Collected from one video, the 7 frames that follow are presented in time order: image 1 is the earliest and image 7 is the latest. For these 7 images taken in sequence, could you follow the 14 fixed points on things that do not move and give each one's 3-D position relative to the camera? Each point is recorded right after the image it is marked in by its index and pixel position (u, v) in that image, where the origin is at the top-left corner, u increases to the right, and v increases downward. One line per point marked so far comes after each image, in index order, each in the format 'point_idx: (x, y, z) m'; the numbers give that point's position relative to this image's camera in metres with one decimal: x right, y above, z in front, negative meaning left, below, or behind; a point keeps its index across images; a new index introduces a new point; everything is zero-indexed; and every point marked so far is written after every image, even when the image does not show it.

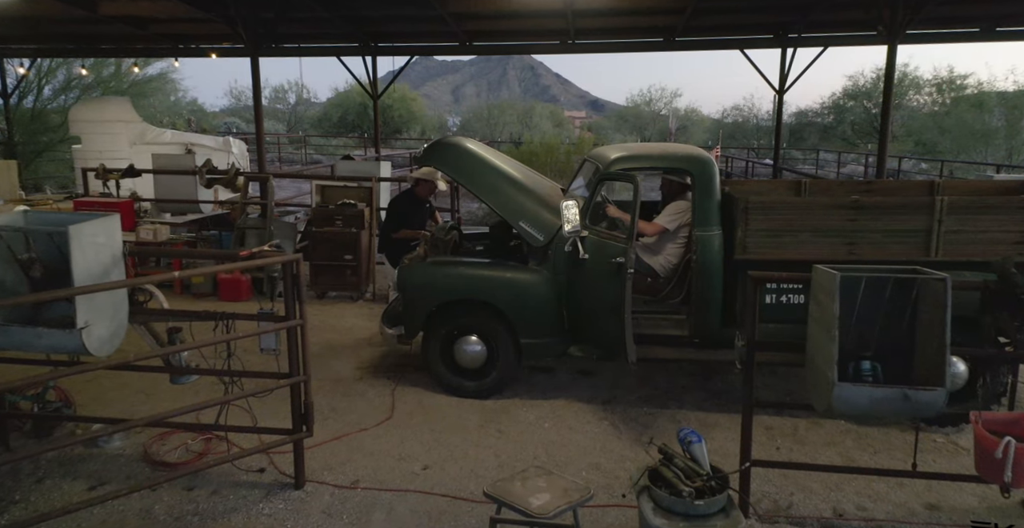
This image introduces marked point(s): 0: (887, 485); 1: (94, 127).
0: (+2.1, -1.3, +3.4) m
1: (-6.8, +2.3, +9.7) m
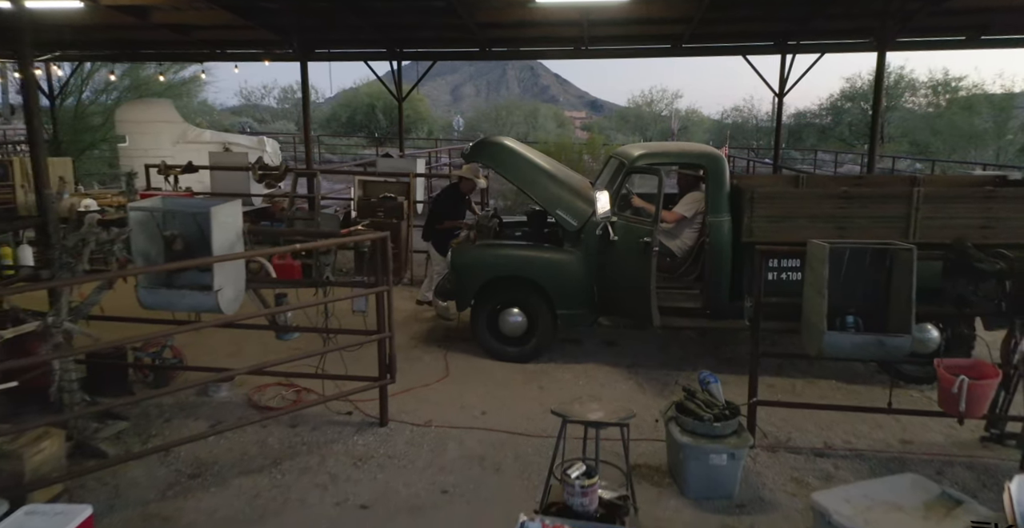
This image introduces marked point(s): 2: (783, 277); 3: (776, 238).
0: (+2.5, -1.1, +4.0) m
1: (-6.5, +2.4, +10.3) m
2: (+2.1, -0.1, +4.5) m
3: (+2.0, +0.2, +4.4) m
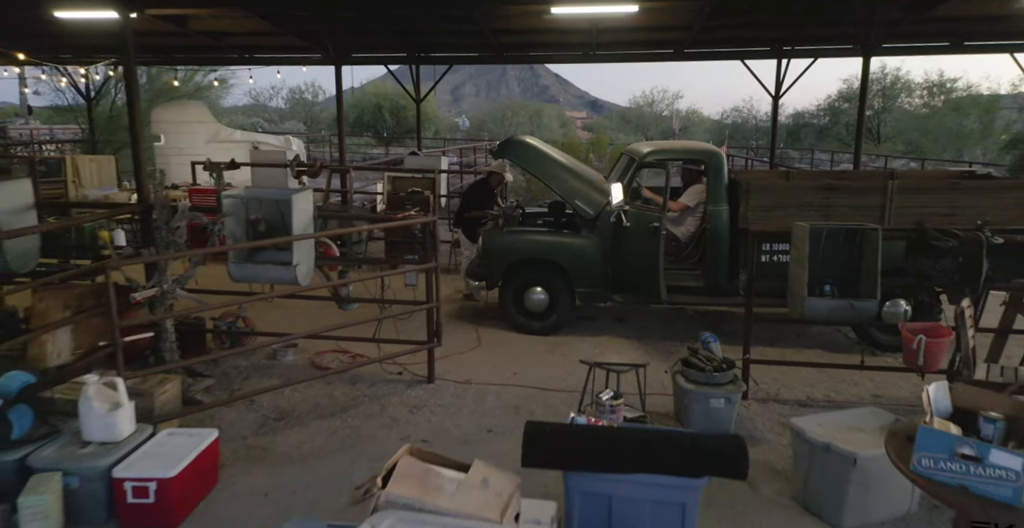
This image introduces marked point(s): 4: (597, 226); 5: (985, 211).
0: (+2.7, -1.0, +4.7) m
1: (-6.3, +2.6, +11.0) m
2: (+2.3, 0.0, +5.2) m
3: (+2.2, +0.3, +5.0) m
4: (+0.8, +0.4, +5.6) m
5: (+3.8, +0.4, +4.6) m
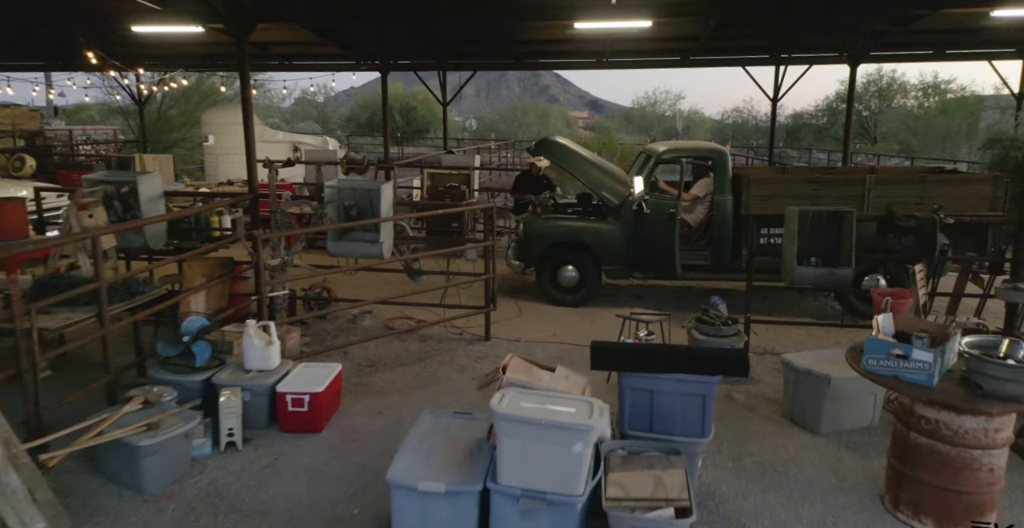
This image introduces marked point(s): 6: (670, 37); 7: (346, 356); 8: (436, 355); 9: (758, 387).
0: (+3.1, -0.7, +5.7) m
1: (-5.9, +2.8, +12.0) m
2: (+2.7, +0.2, +6.2) m
3: (+2.6, +0.5, +6.0) m
4: (+1.2, +0.6, +6.6) m
5: (+4.2, +0.6, +5.6) m
6: (+2.7, +3.9, +10.2) m
7: (-1.5, -0.8, +5.2) m
8: (-0.7, -0.8, +5.3) m
9: (+2.0, -1.0, +4.7) m
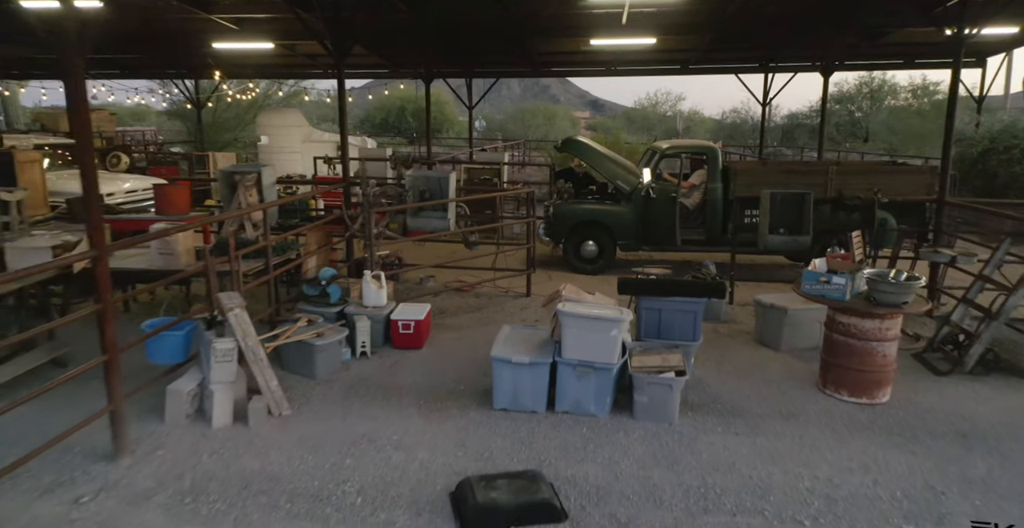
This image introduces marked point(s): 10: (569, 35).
0: (+3.5, -0.4, +7.2) m
1: (-5.4, +3.1, +13.5) m
2: (+3.1, +0.6, +7.7) m
3: (+3.0, +0.9, +7.6) m
4: (+1.7, +0.9, +8.1) m
5: (+4.6, +1.0, +7.1) m
6: (+3.2, +4.3, +11.7) m
7: (-1.1, -0.5, +6.8) m
8: (-0.3, -0.5, +6.8) m
9: (+2.4, -0.6, +6.2) m
10: (+1.0, +3.9, +10.1) m
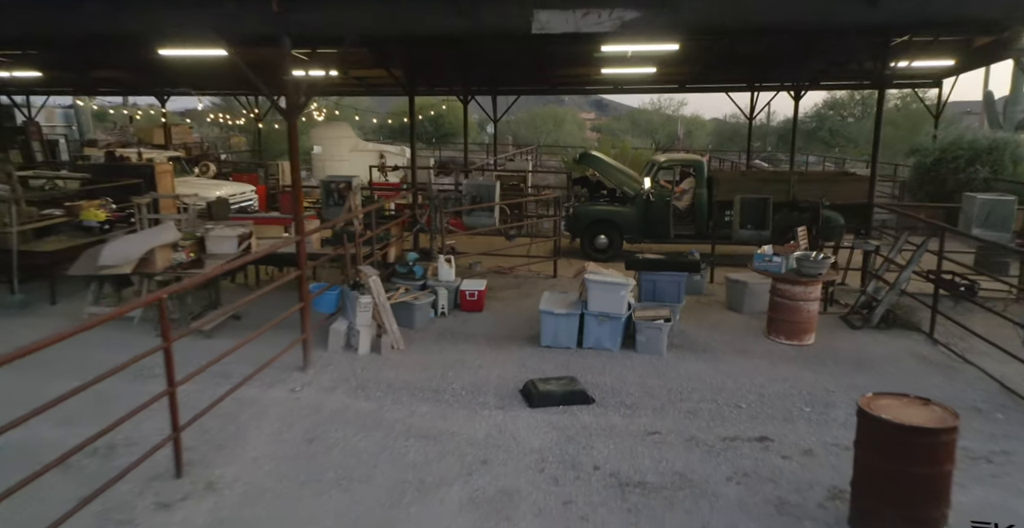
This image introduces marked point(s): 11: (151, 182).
0: (+4.0, -0.2, +9.3) m
1: (-4.9, +3.3, +15.6) m
2: (+3.6, +0.8, +9.7) m
3: (+3.5, +1.1, +9.6) m
4: (+2.1, +1.1, +10.2) m
5: (+5.1, +1.1, +9.1) m
6: (+3.7, +4.5, +13.8) m
7: (-0.6, -0.3, +8.8) m
8: (+0.2, -0.3, +8.9) m
9: (+2.9, -0.5, +8.3) m
10: (+1.5, +4.1, +12.1) m
11: (-5.8, +1.3, +9.4) m
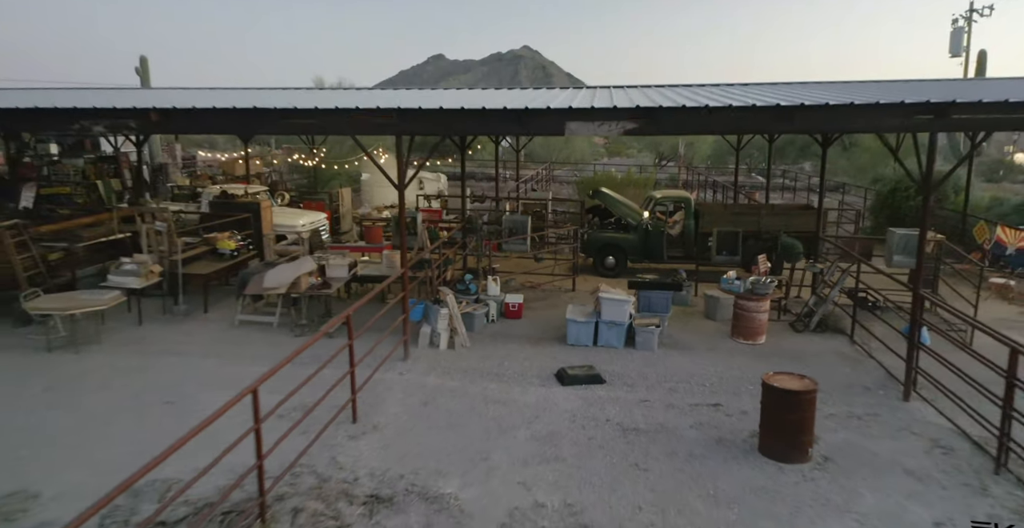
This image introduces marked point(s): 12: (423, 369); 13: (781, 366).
0: (+4.5, -0.6, +11.8) m
1: (-4.3, +3.0, +18.2) m
2: (+4.2, +0.4, +12.2) m
3: (+4.1, +0.7, +12.1) m
4: (+2.7, +0.7, +12.7) m
5: (+5.7, +0.8, +11.6) m
6: (+4.3, +4.1, +16.3) m
7: (0.0, -0.6, +11.4) m
8: (+0.8, -0.6, +11.5) m
9: (+3.4, -0.8, +10.8) m
10: (+2.1, +3.8, +14.7) m
11: (-5.2, +1.0, +12.1) m
12: (-1.2, -1.5, +8.1) m
13: (+3.8, -1.5, +8.4) m
